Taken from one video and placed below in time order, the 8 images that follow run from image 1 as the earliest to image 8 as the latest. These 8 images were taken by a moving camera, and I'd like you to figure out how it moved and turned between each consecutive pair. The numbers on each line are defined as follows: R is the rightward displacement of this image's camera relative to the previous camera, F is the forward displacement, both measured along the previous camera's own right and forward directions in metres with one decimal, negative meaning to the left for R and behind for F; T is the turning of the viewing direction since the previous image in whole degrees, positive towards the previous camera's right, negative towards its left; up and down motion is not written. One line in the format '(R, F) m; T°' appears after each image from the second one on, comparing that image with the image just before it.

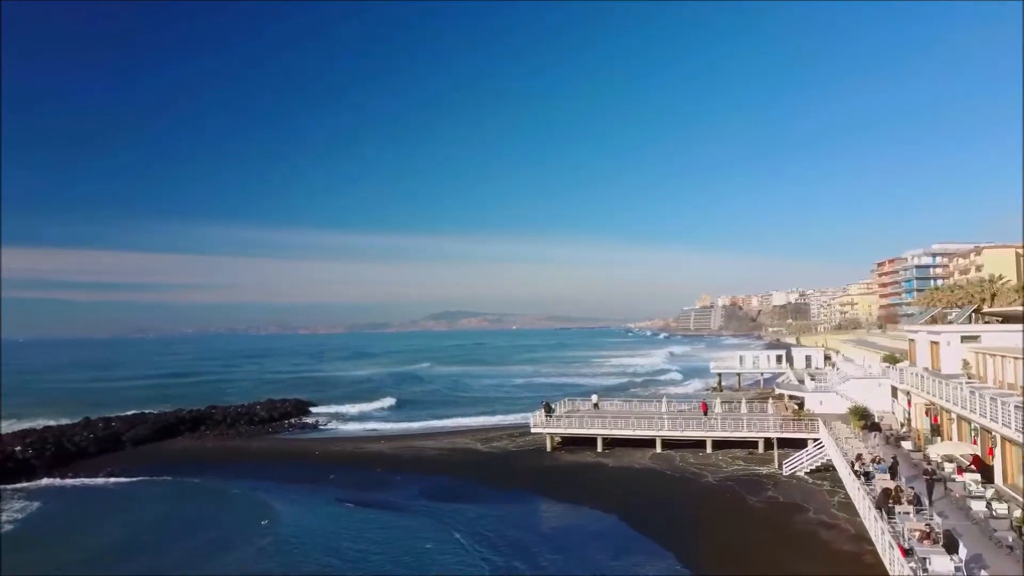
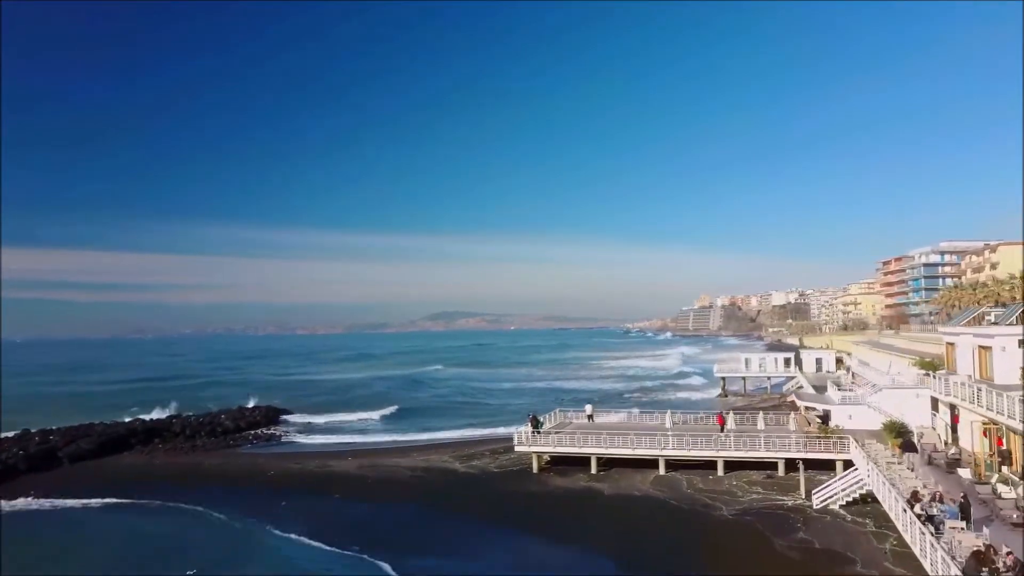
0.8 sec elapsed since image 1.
(+0.6, +3.1) m; 0°
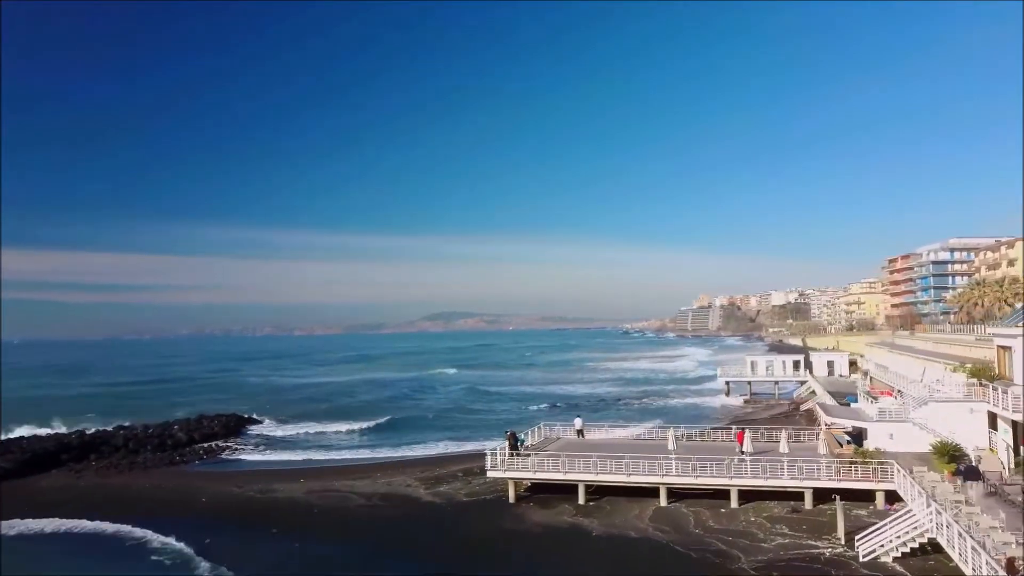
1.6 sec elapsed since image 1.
(+0.8, +3.3) m; 0°
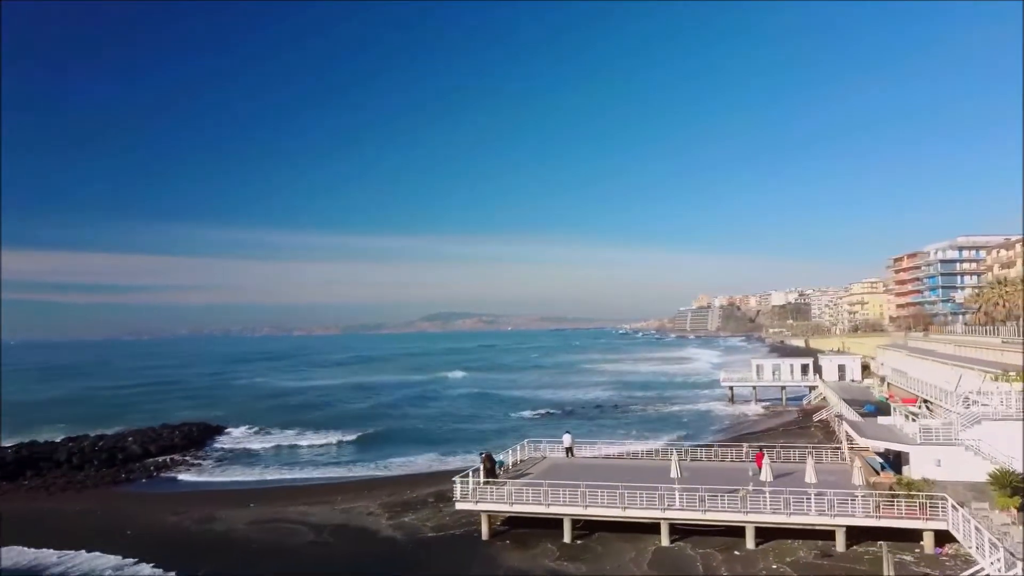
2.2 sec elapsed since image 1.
(+0.6, +2.7) m; 0°
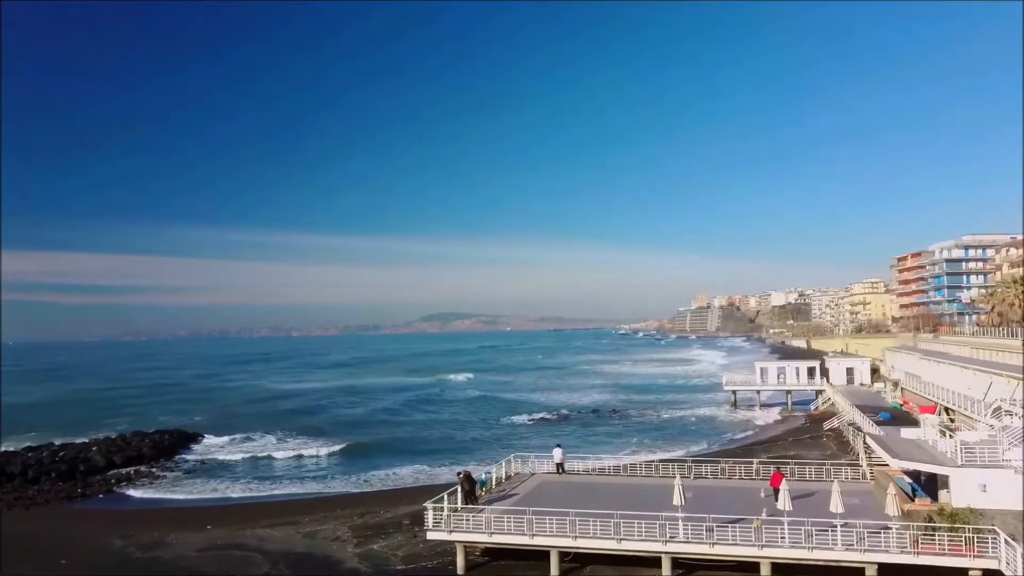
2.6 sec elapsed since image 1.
(+0.4, +1.8) m; 0°
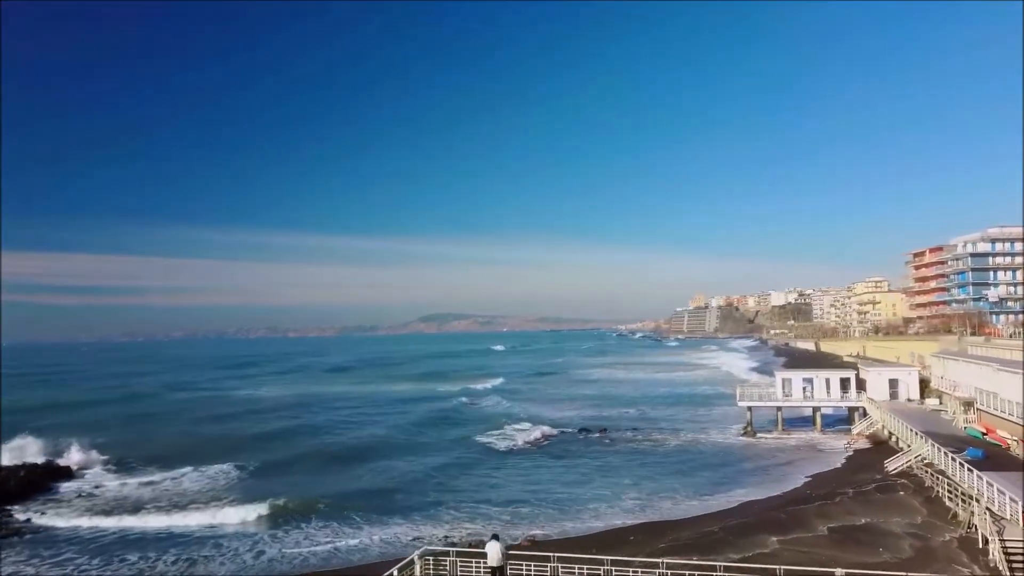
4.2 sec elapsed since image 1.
(+1.6, +7.0) m; 0°
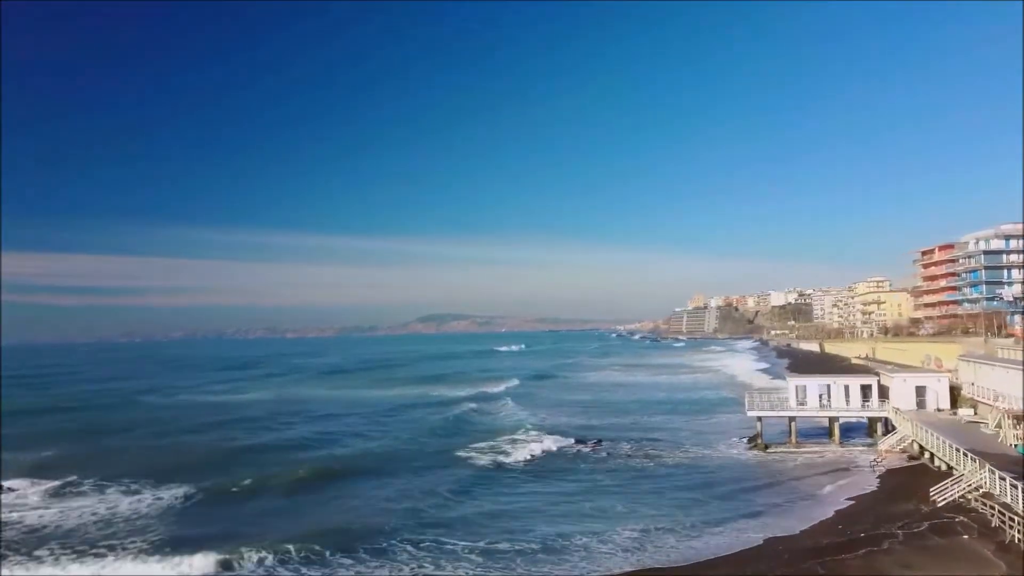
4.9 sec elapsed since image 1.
(+0.7, +3.1) m; 0°
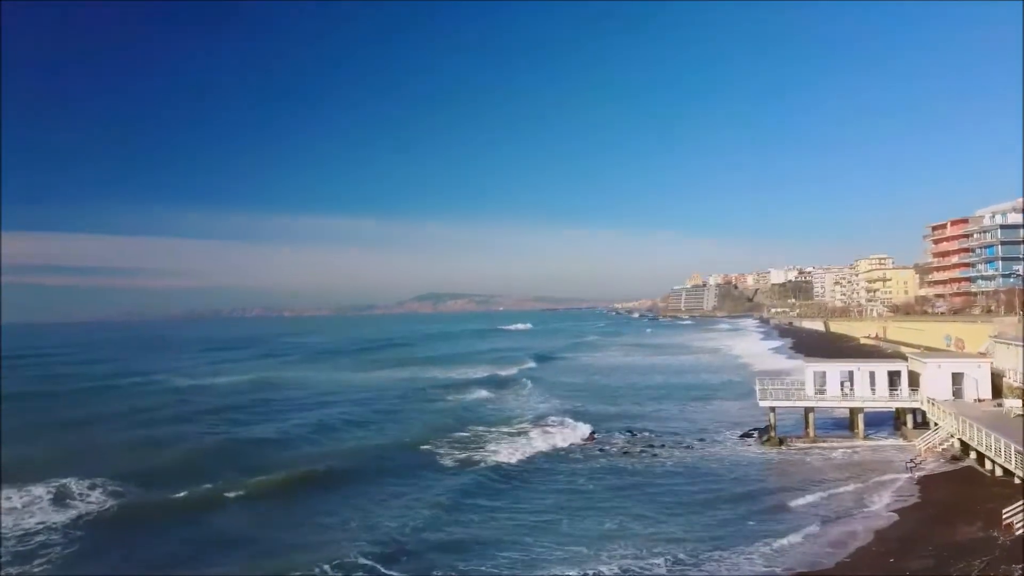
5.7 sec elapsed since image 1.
(+0.8, +3.6) m; 0°
